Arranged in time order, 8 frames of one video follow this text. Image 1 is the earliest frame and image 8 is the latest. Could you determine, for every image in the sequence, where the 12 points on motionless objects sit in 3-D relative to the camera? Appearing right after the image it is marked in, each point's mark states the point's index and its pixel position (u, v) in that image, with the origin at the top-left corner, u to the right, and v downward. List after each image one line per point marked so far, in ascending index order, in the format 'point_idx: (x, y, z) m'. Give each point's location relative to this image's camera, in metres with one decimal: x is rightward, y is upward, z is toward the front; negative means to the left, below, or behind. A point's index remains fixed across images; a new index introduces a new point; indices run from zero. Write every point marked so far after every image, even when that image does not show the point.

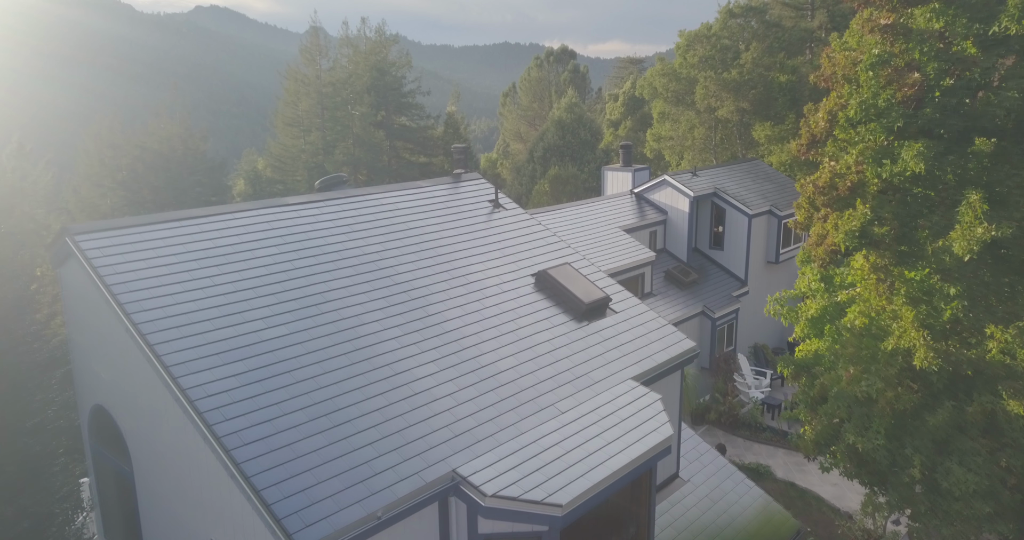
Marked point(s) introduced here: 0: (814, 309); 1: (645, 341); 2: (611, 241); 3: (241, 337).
0: (+5.3, -0.7, +11.3) m
1: (+2.3, -1.2, +10.8) m
2: (+3.0, +0.9, +19.5) m
3: (-3.4, -0.8, +8.1) m
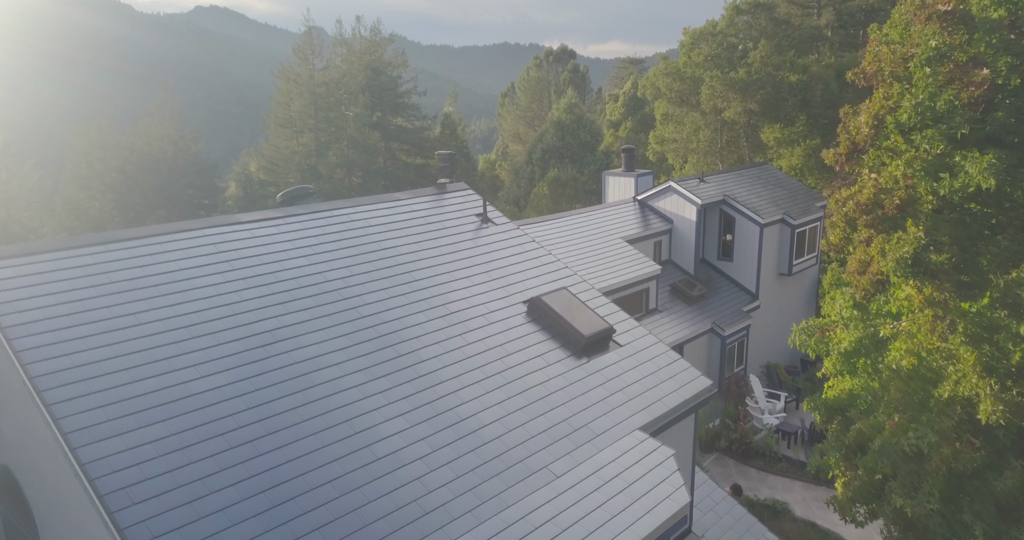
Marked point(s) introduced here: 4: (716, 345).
0: (+5.2, -1.1, +9.8) m
1: (+2.1, -1.6, +9.4) m
2: (+2.8, +0.4, +18.0) m
3: (-3.6, -1.2, +6.6) m
4: (+6.1, -2.3, +19.1) m
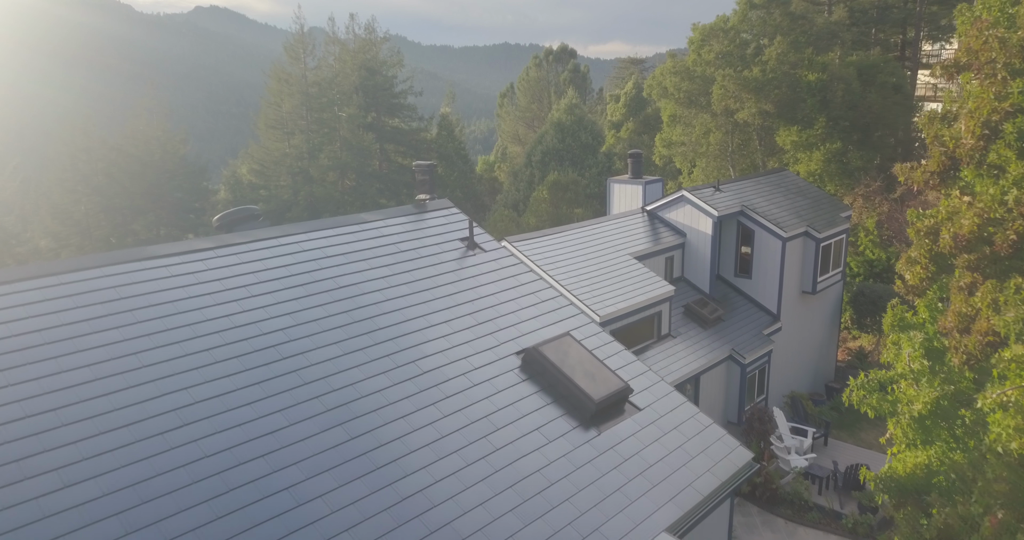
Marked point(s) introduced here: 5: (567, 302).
0: (+5.0, -1.7, +7.9) m
1: (+2.0, -2.2, +7.4) m
2: (+2.7, -0.1, +16.1) m
3: (-3.7, -1.8, +4.6) m
4: (+6.0, -2.8, +17.1) m
5: (+0.8, -0.5, +9.7) m
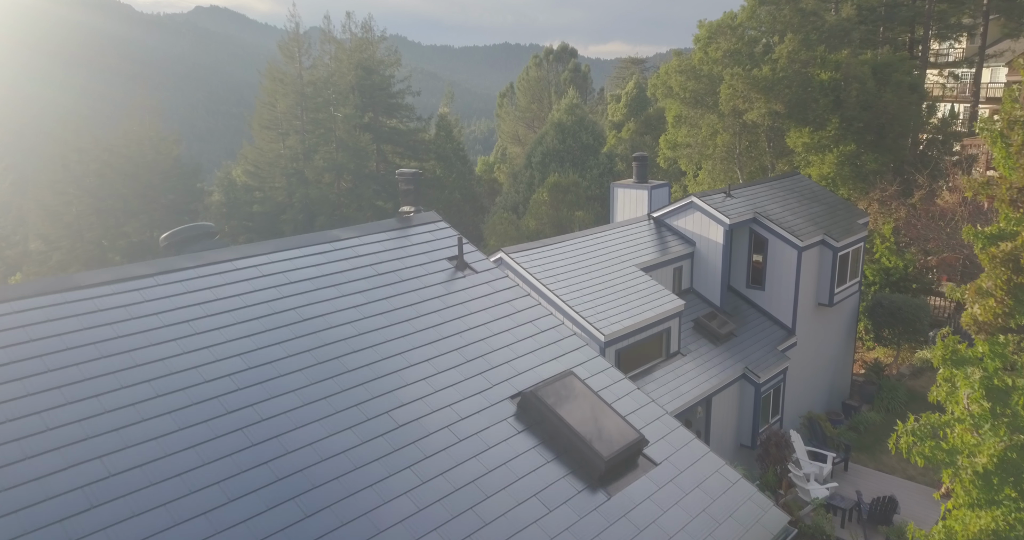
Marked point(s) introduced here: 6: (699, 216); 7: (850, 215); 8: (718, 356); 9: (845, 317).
0: (+5.0, -2.0, +6.7) m
1: (+1.9, -2.5, +6.2) m
2: (+2.6, -0.4, +14.9) m
3: (-3.8, -2.1, +3.5) m
4: (+5.9, -3.1, +16.0) m
5: (+0.7, -0.8, +8.5) m
6: (+5.2, +1.5, +17.7) m
7: (+10.4, +1.7, +19.6) m
8: (+5.2, -2.2, +16.0) m
9: (+10.4, -1.4, +19.9) m
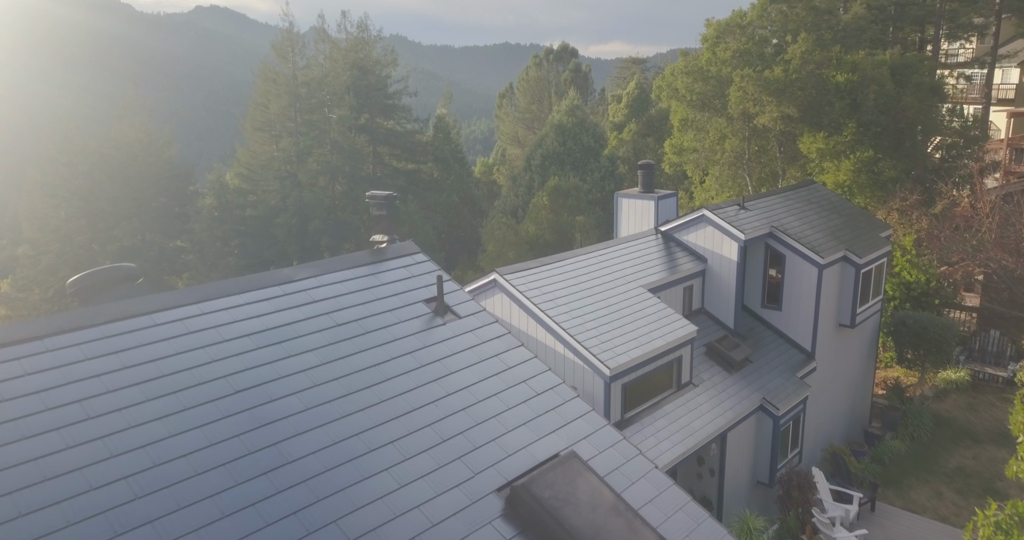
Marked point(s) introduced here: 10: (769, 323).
0: (+4.9, -2.5, +5.3) m
1: (+1.8, -3.0, +4.8) m
2: (+2.5, -0.9, +13.5) m
3: (-3.9, -2.6, +2.1) m
4: (+5.8, -3.6, +14.6) m
5: (+0.6, -1.3, +7.1) m
6: (+5.1, +1.0, +16.3) m
7: (+10.3, +1.2, +18.3) m
8: (+5.1, -2.7, +14.6) m
9: (+10.3, -1.9, +18.6) m
10: (+6.8, -1.4, +17.0) m
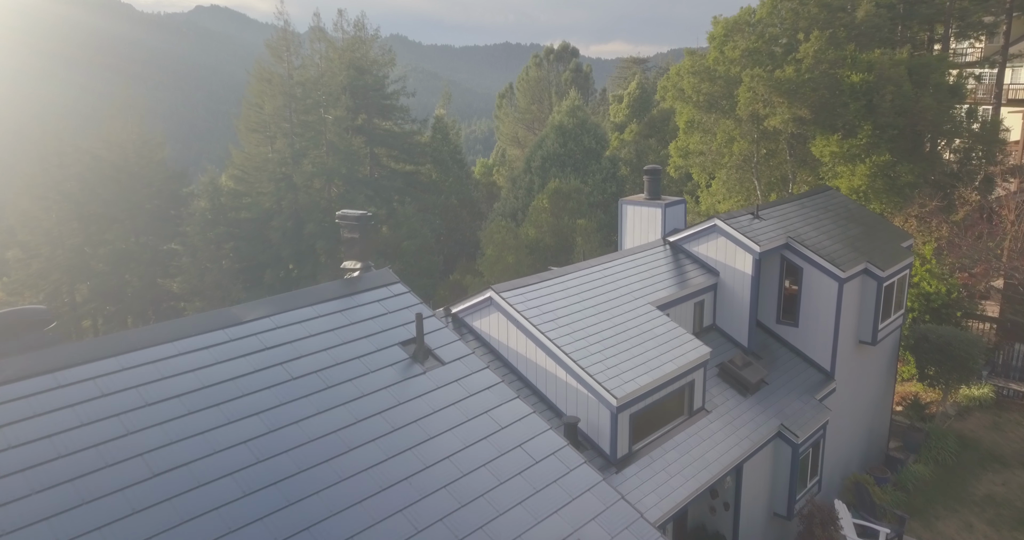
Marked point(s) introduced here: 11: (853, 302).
0: (+4.8, -2.8, +4.2) m
1: (+1.7, -3.3, +3.7) m
2: (+2.5, -1.2, +12.4) m
3: (-3.9, -2.9, +1.0) m
4: (+5.8, -3.9, +13.5) m
5: (+0.6, -1.6, +6.0) m
6: (+5.0, +0.7, +15.2) m
7: (+10.2, +0.8, +17.2) m
8: (+5.0, -3.0, +13.5) m
9: (+10.2, -2.3, +17.5) m
10: (+6.8, -1.7, +15.9) m
11: (+8.2, -0.8, +15.5) m
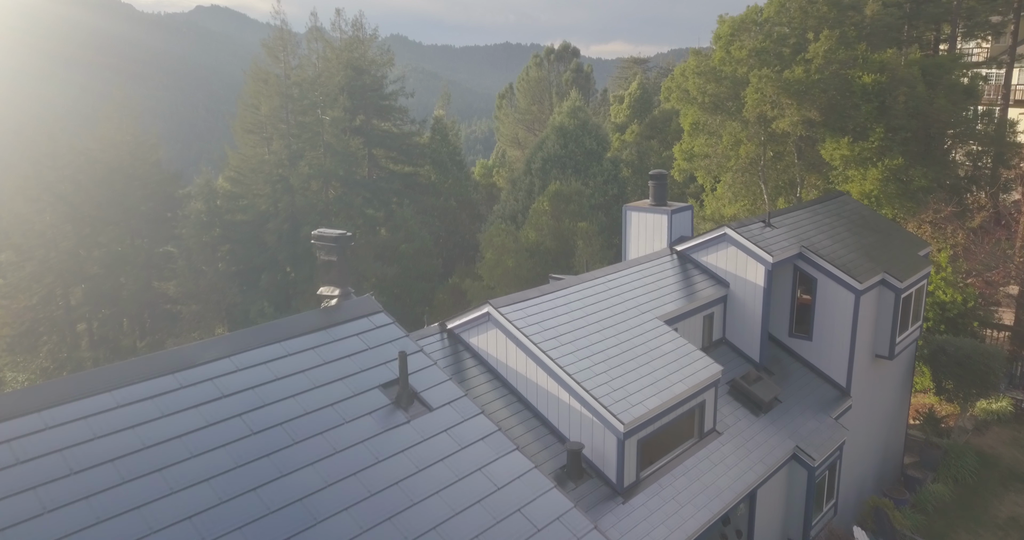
0: (+4.8, -3.0, +3.5) m
1: (+1.7, -3.5, +3.0) m
2: (+2.5, -1.5, +11.7) m
3: (-4.0, -3.1, +0.2) m
4: (+5.8, -4.2, +12.7) m
5: (+0.6, -1.8, +5.3) m
6: (+5.0, +0.4, +14.5) m
7: (+10.2, +0.6, +16.4) m
8: (+5.0, -3.2, +12.8) m
9: (+10.2, -2.5, +16.7) m
10: (+6.8, -2.0, +15.2) m
11: (+8.2, -1.0, +14.7) m
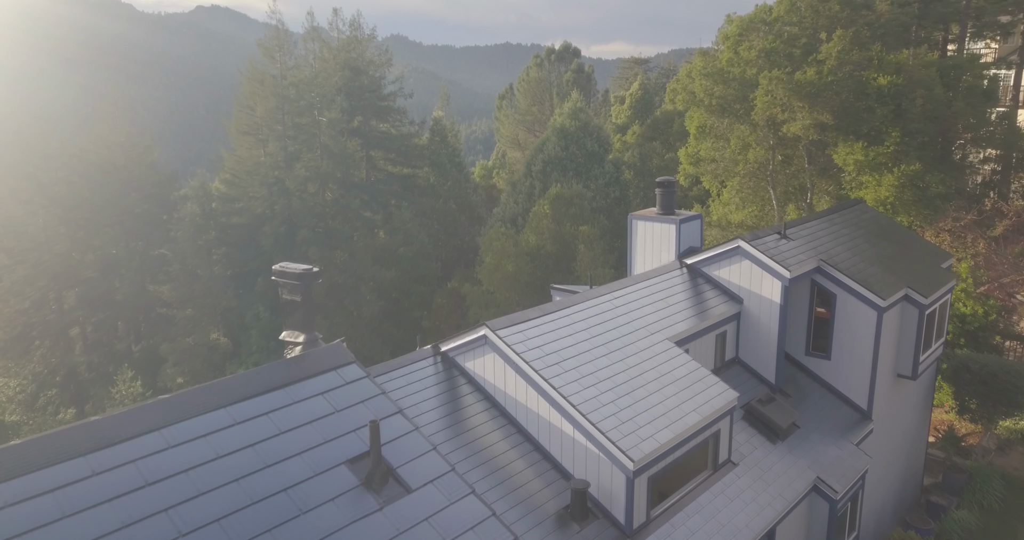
0: (+4.8, -3.4, +2.6) m
1: (+1.7, -3.9, +2.1) m
2: (+2.5, -1.8, +10.8) m
3: (-4.0, -3.5, -0.7) m
4: (+5.7, -4.5, +11.8) m
5: (+0.5, -2.2, +4.4) m
6: (+5.0, +0.1, +13.6) m
7: (+10.2, +0.3, +15.5) m
8: (+5.0, -3.6, +11.9) m
9: (+10.2, -2.8, +15.8) m
10: (+6.8, -2.3, +14.3) m
11: (+8.2, -1.4, +13.8) m
